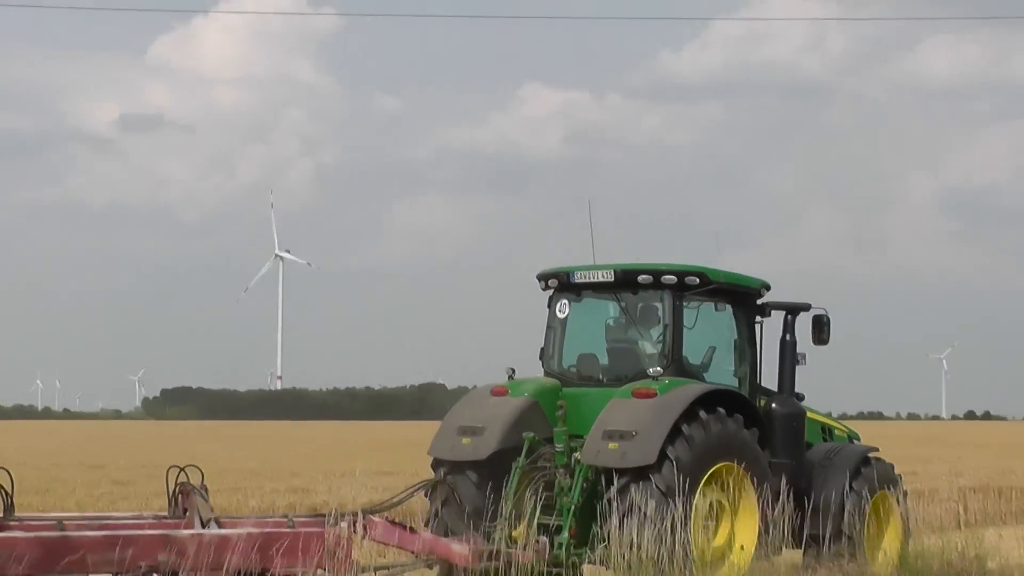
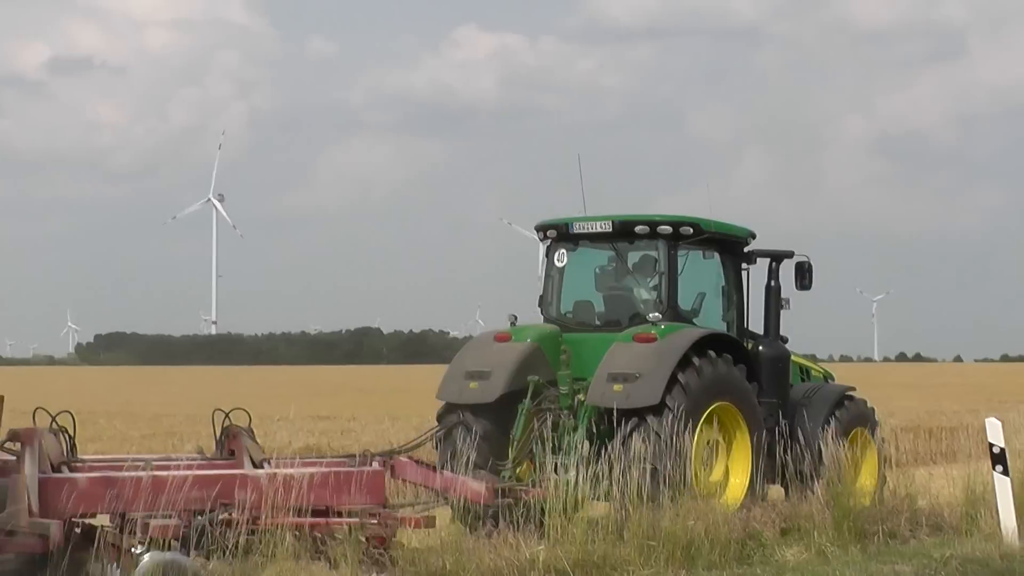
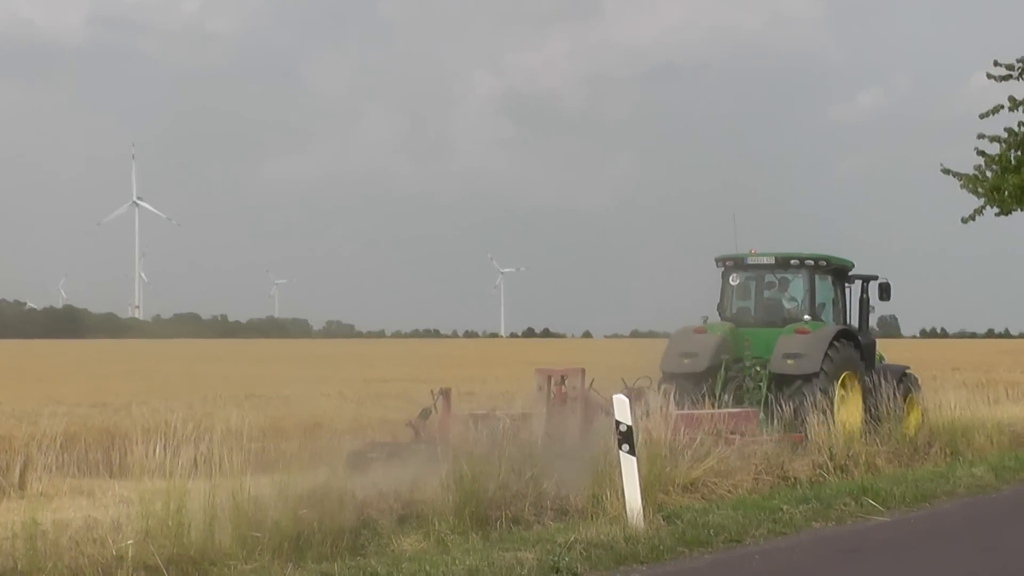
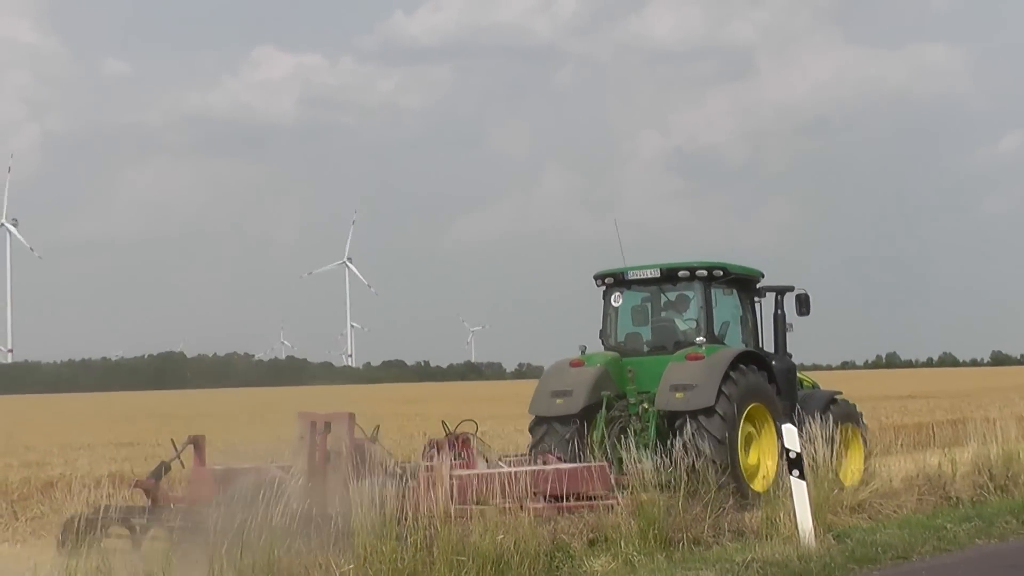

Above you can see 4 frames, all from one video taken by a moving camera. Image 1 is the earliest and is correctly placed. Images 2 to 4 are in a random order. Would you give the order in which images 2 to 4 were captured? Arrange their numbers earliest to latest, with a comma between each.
2, 4, 3
